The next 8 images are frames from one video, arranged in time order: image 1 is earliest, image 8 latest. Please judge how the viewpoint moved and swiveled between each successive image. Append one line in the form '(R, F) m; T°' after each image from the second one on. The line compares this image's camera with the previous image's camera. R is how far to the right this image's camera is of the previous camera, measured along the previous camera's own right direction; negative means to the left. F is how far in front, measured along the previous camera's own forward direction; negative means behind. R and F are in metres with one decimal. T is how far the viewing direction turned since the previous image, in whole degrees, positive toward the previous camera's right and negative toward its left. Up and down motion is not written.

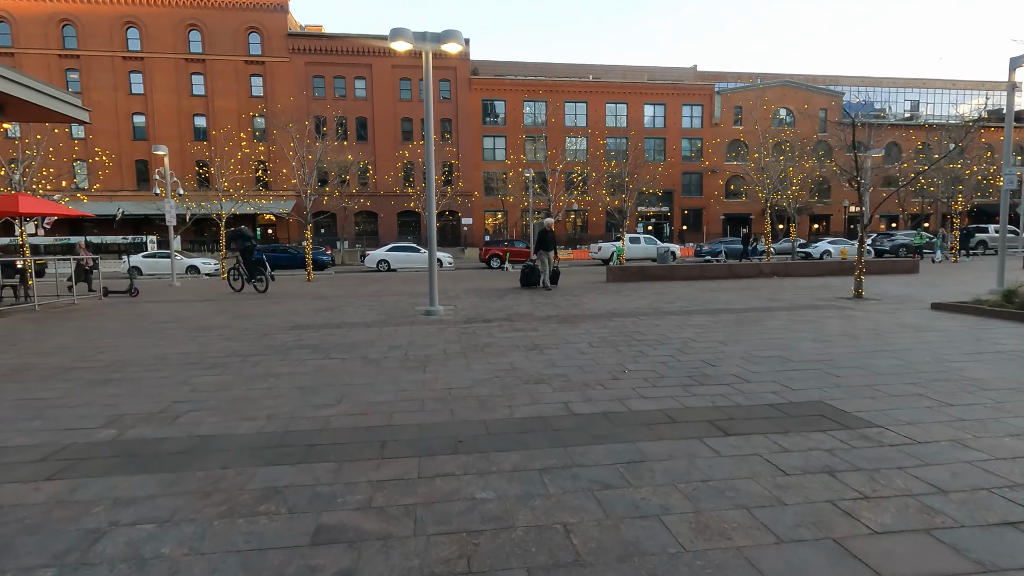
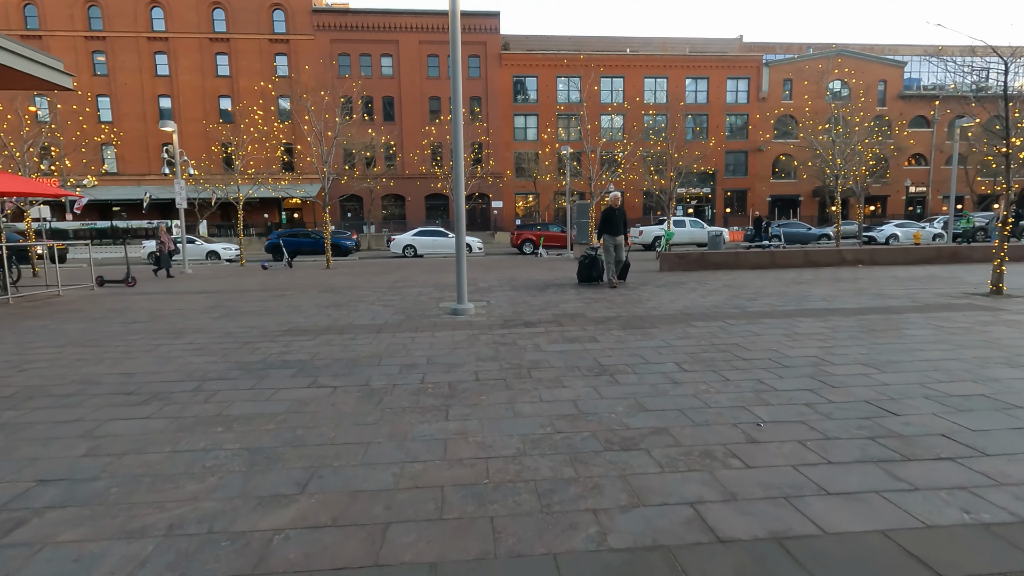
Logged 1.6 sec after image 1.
(-0.3, +2.1) m; -3°
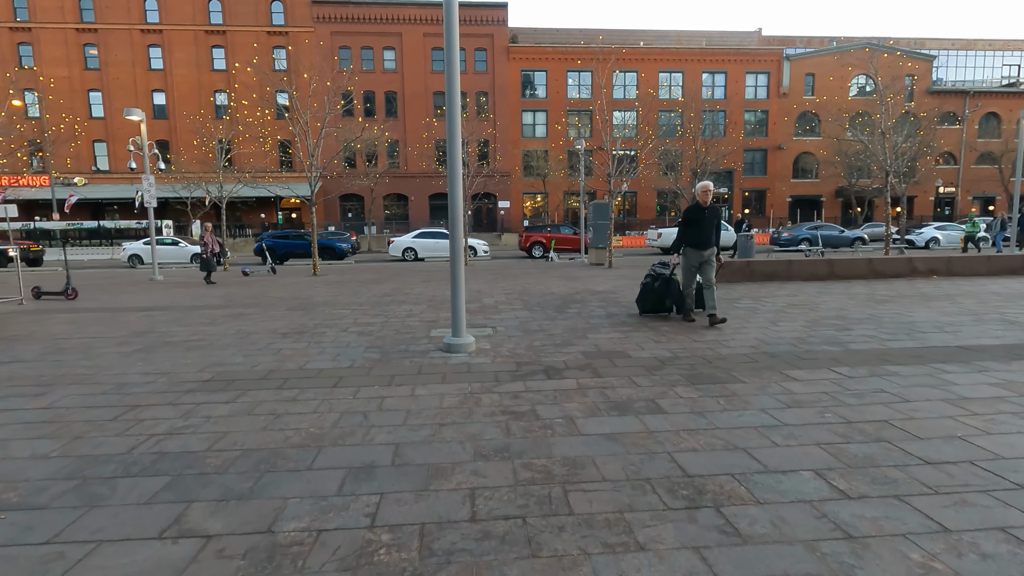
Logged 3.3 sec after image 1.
(-0.1, +2.3) m; -1°
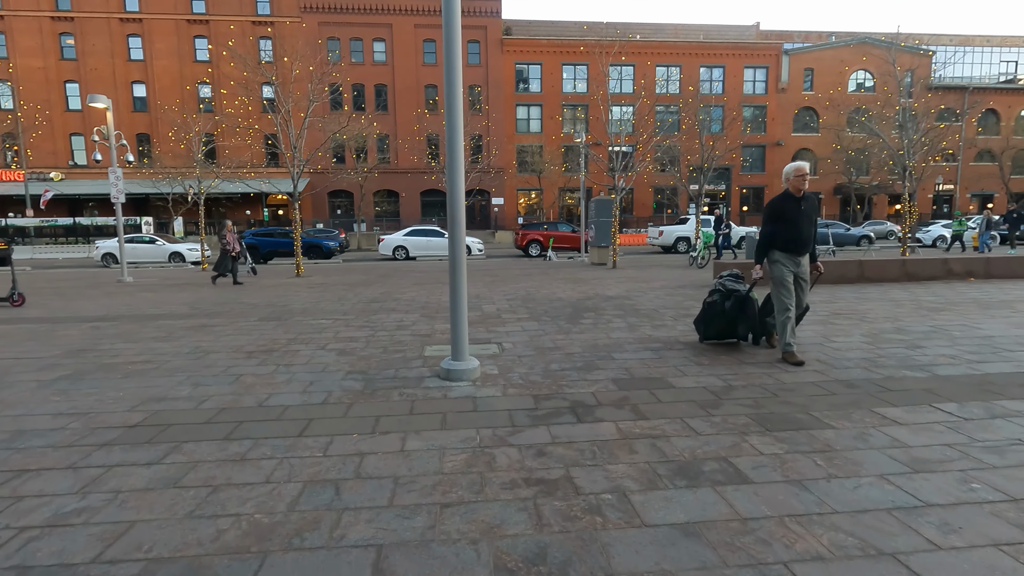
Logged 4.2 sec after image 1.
(-0.2, +1.2) m; +1°
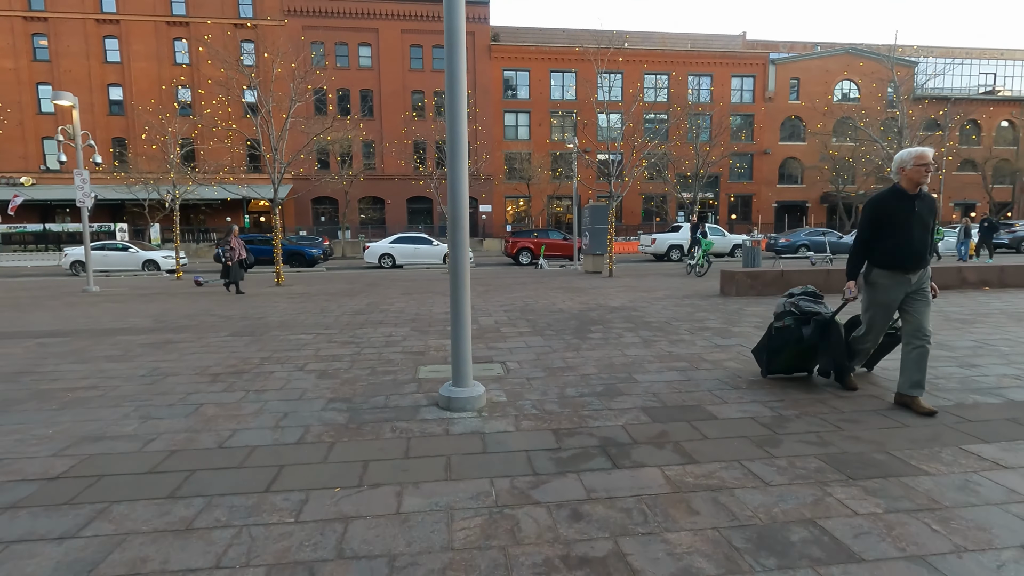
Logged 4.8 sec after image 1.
(-0.2, +0.8) m; +2°
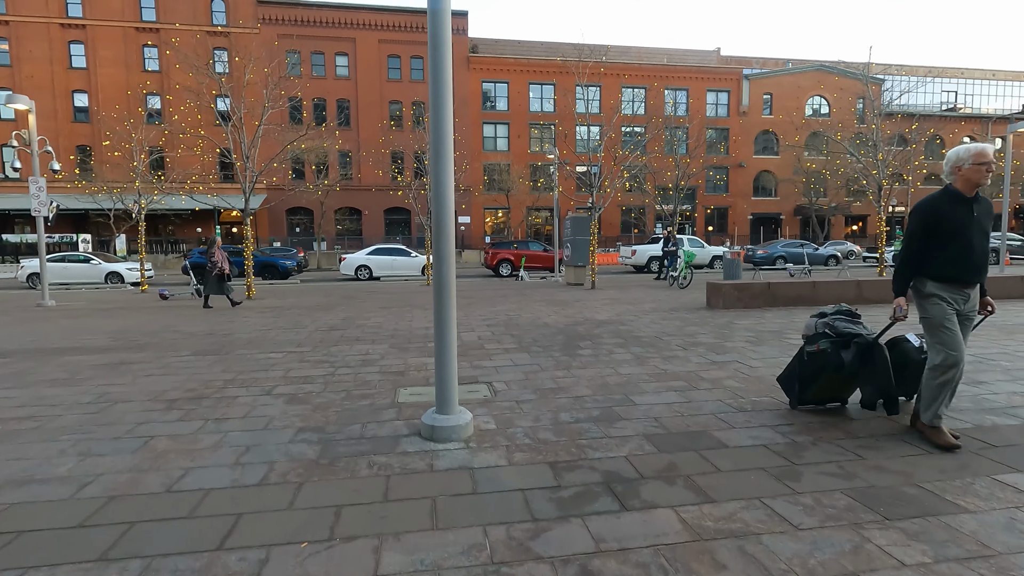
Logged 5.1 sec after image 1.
(-0.1, +0.4) m; +2°
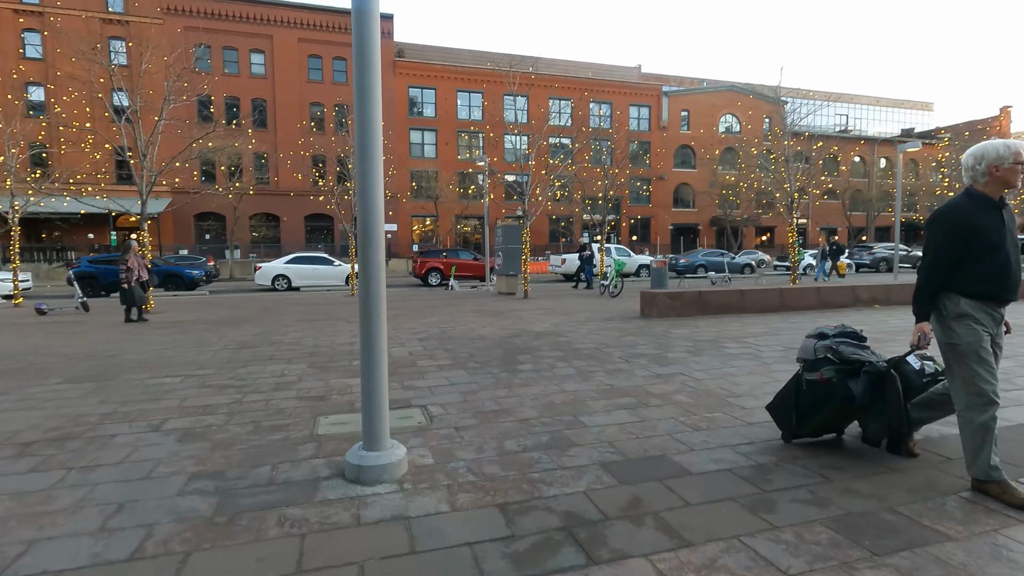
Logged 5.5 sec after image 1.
(-0.1, +0.5) m; +8°
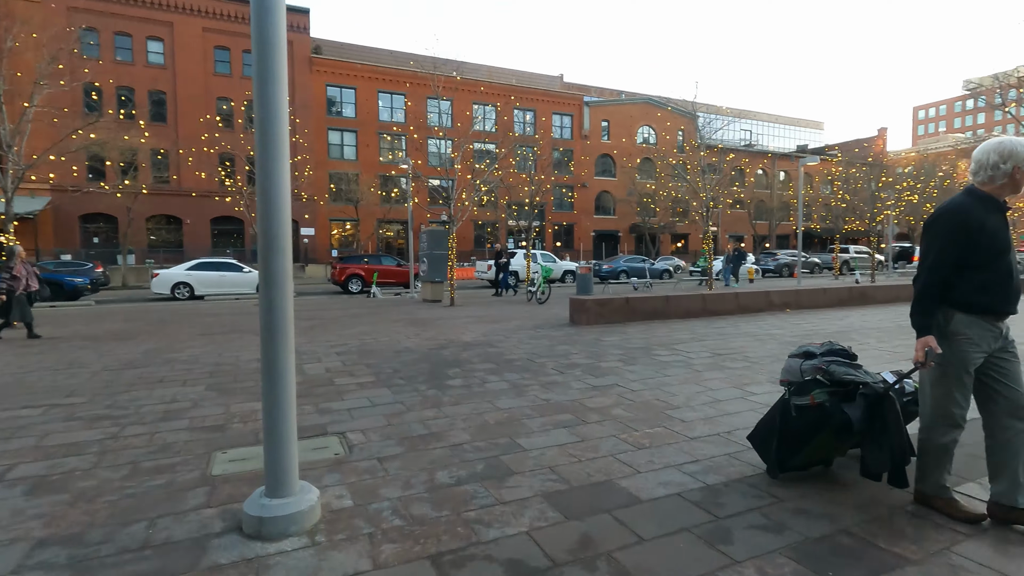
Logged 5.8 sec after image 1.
(0.0, +0.4) m; +8°
